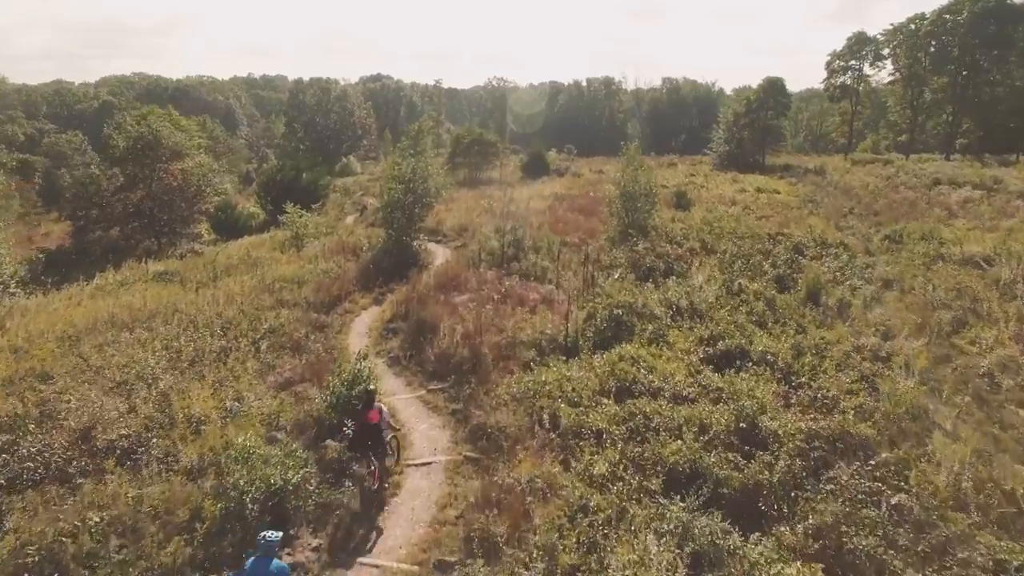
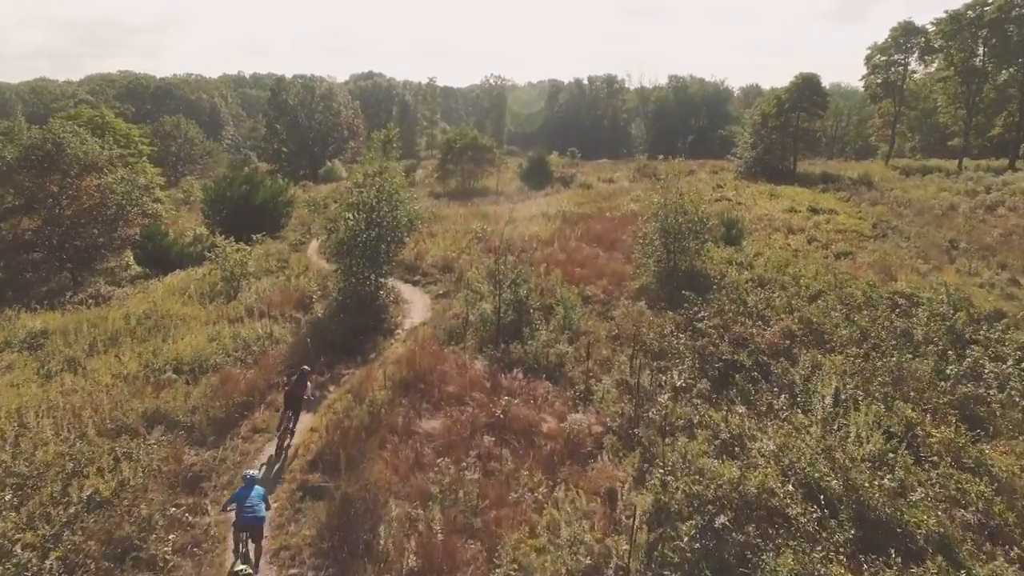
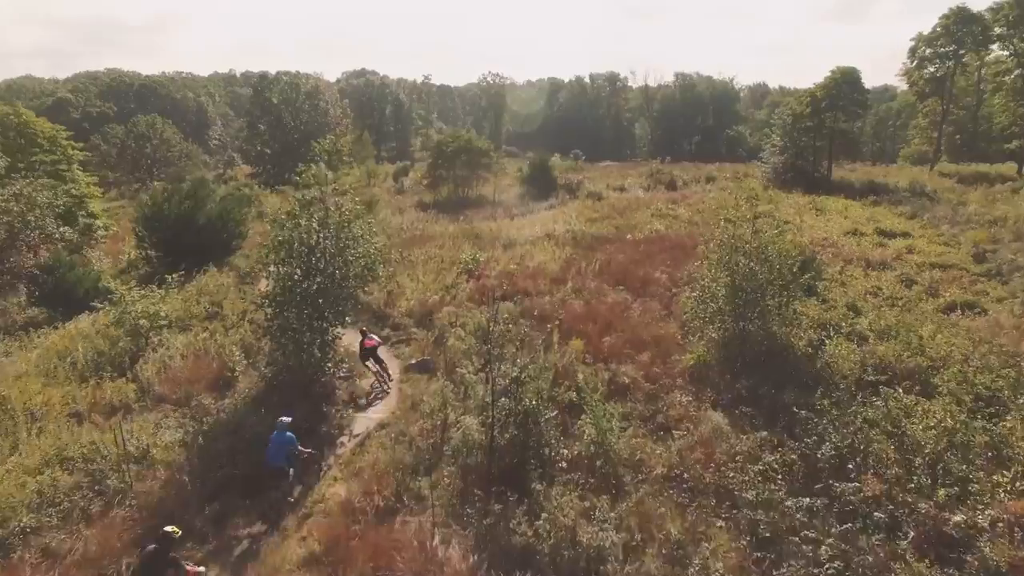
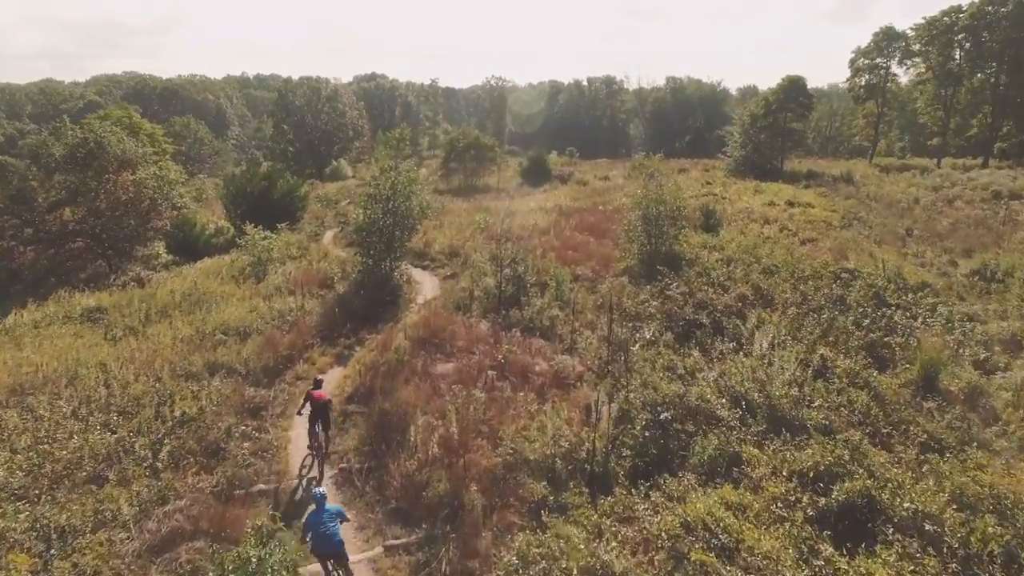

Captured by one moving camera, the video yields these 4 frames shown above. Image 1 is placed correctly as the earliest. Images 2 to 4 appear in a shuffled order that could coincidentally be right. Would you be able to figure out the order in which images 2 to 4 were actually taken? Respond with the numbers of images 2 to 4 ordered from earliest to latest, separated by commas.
4, 2, 3
